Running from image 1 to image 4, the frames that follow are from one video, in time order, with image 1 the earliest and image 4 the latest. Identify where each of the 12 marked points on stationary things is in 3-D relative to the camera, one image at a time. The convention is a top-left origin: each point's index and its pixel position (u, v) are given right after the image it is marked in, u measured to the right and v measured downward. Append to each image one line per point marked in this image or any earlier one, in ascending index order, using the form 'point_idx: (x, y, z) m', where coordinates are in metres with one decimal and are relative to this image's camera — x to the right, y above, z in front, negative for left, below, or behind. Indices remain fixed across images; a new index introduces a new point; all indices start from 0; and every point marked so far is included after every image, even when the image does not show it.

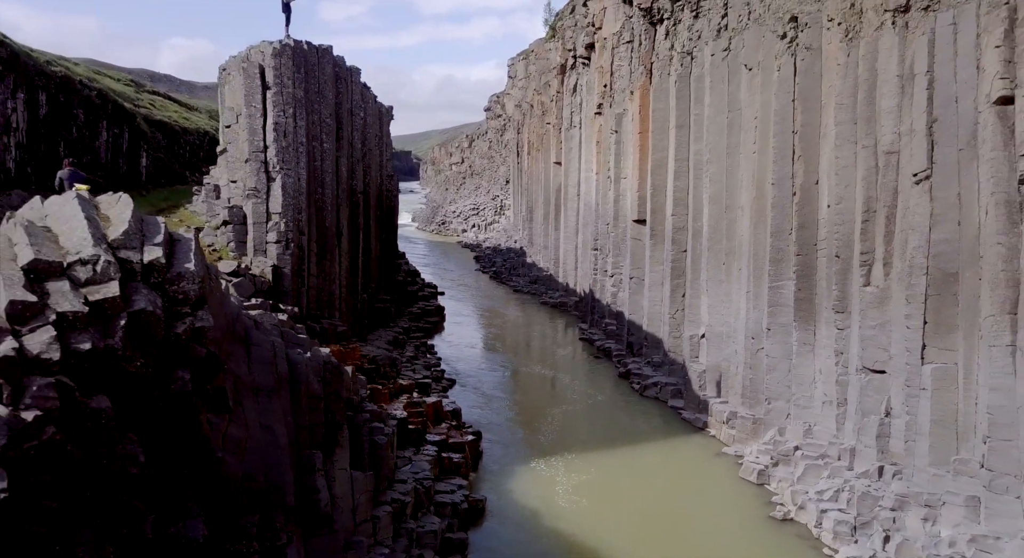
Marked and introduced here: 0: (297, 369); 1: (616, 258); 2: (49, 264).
0: (-1.9, -0.8, +6.0) m
1: (+2.9, +0.6, +18.6) m
2: (-2.5, +0.1, +3.6) m
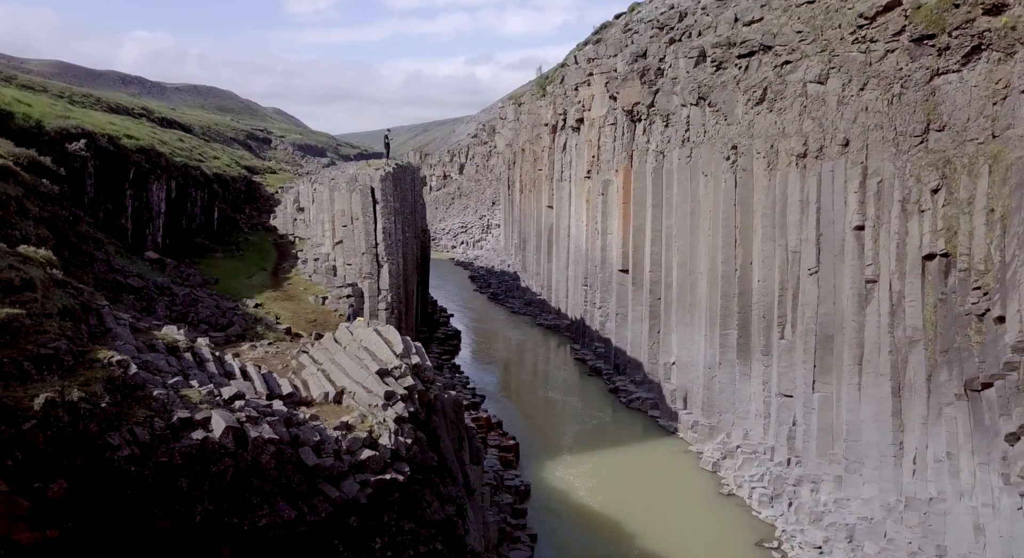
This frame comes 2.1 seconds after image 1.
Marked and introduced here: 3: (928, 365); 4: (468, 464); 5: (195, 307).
0: (-1.0, -1.9, +10.4) m
1: (+3.2, -0.5, +23.3) m
2: (-1.5, -1.1, +8.1) m
3: (+6.7, -1.4, +10.9) m
4: (-0.6, -2.9, +10.7) m
5: (-5.5, -0.5, +11.7) m
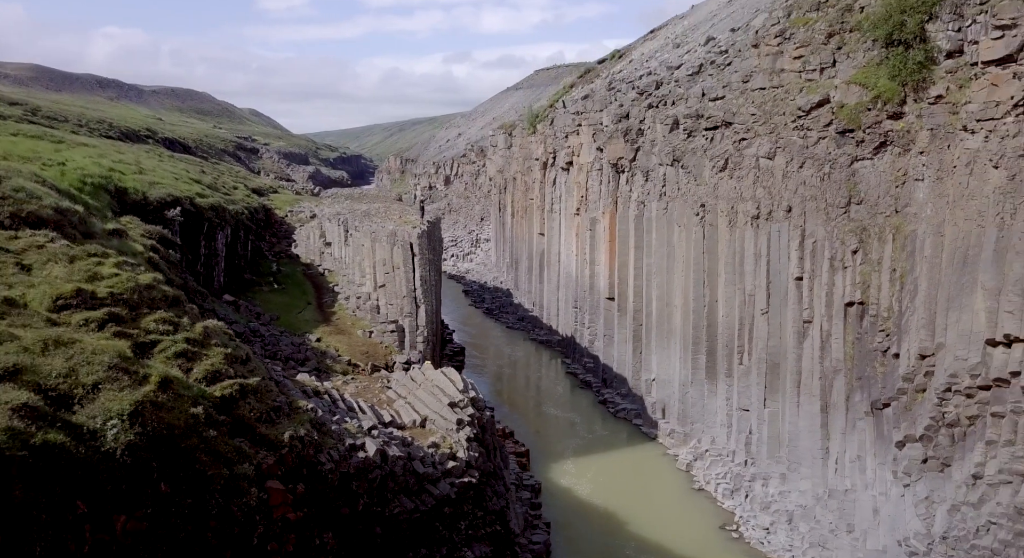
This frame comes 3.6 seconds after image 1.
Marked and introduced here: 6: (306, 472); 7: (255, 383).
0: (-0.6, -2.9, +13.7) m
1: (+3.2, -1.5, +26.7) m
2: (-1.0, -2.1, +11.3) m
3: (+7.1, -2.3, +14.4) m
4: (-0.2, -3.9, +14.0) m
5: (-5.1, -1.4, +14.8) m
6: (-2.4, -2.3, +7.9) m
7: (-3.1, -1.3, +8.4) m
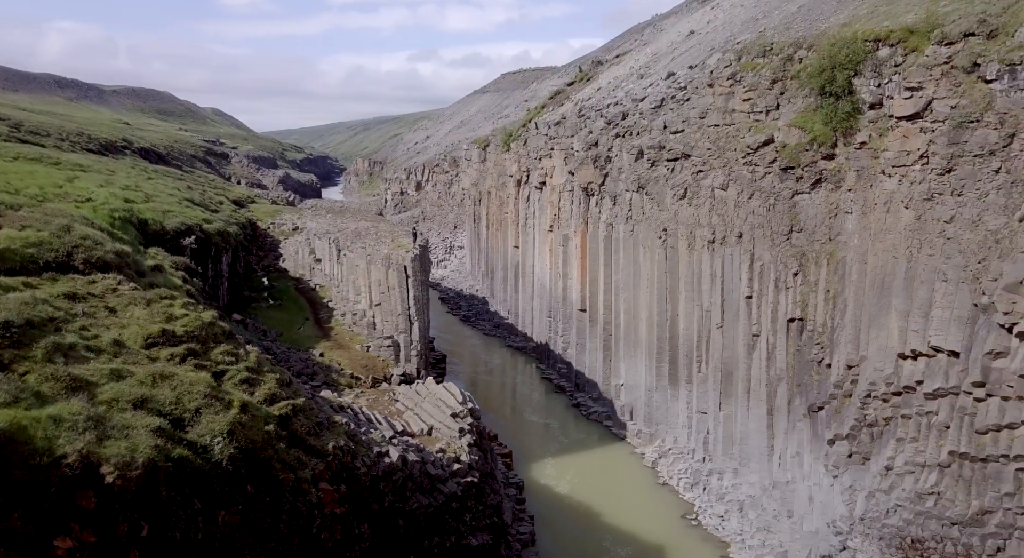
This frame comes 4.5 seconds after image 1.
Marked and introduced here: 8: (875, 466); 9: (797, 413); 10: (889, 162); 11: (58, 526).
0: (-0.8, -3.5, +15.6) m
1: (+2.3, -2.0, +28.8) m
2: (-1.1, -2.6, +13.2) m
3: (+6.8, -2.8, +16.7) m
4: (-0.5, -4.5, +16.0) m
5: (-5.4, -2.0, +16.5) m
6: (-2.4, -2.8, +9.7) m
7: (-3.1, -1.9, +10.2) m
8: (+7.9, -4.1, +14.7) m
9: (+6.9, -3.2, +16.4) m
10: (+8.6, +2.6, +15.4) m
11: (-4.1, -2.2, +6.2) m
